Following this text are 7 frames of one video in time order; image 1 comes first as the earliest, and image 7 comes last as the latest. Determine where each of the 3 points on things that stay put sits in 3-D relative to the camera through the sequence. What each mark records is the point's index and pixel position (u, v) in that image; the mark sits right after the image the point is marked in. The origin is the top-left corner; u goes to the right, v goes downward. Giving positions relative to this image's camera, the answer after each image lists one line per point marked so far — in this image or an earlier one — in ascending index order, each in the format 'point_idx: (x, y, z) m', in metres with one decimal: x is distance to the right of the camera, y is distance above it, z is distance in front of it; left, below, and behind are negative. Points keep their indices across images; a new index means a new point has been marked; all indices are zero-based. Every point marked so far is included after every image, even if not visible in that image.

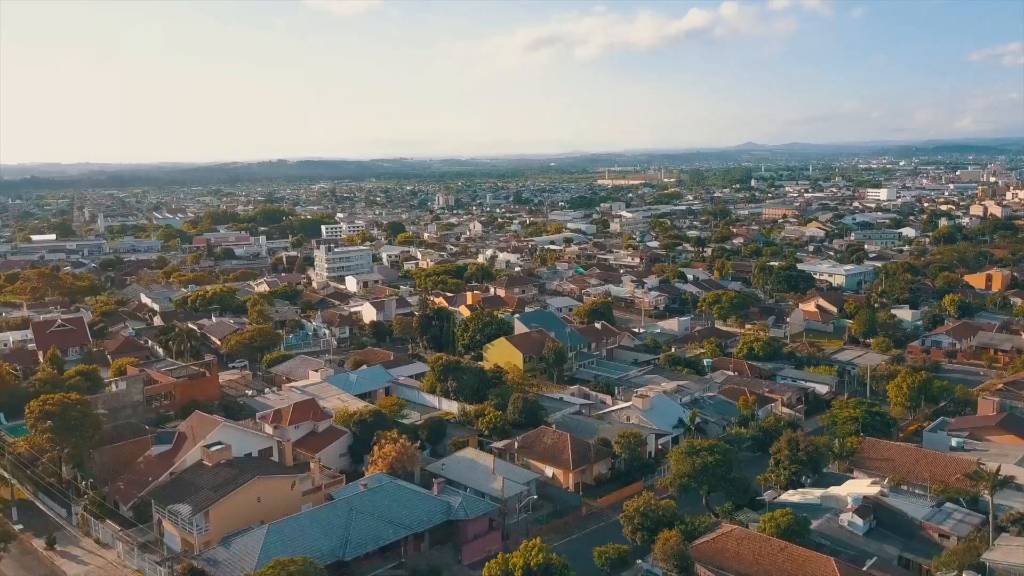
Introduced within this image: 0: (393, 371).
0: (-1.6, -1.1, +13.2) m
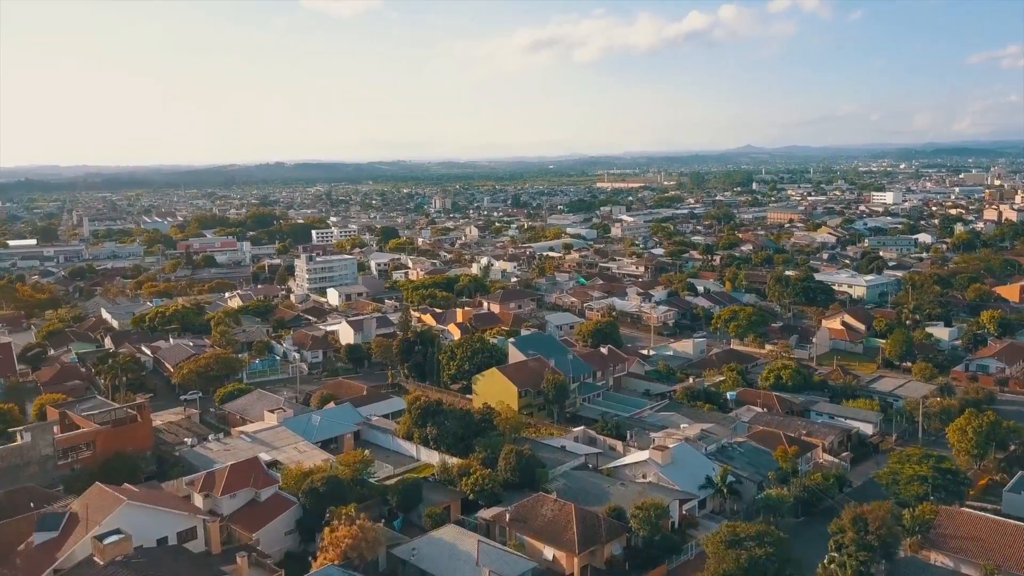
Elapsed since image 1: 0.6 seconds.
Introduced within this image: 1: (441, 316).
0: (-1.7, -1.4, +11.3) m
1: (-1.3, -0.5, +18.0) m
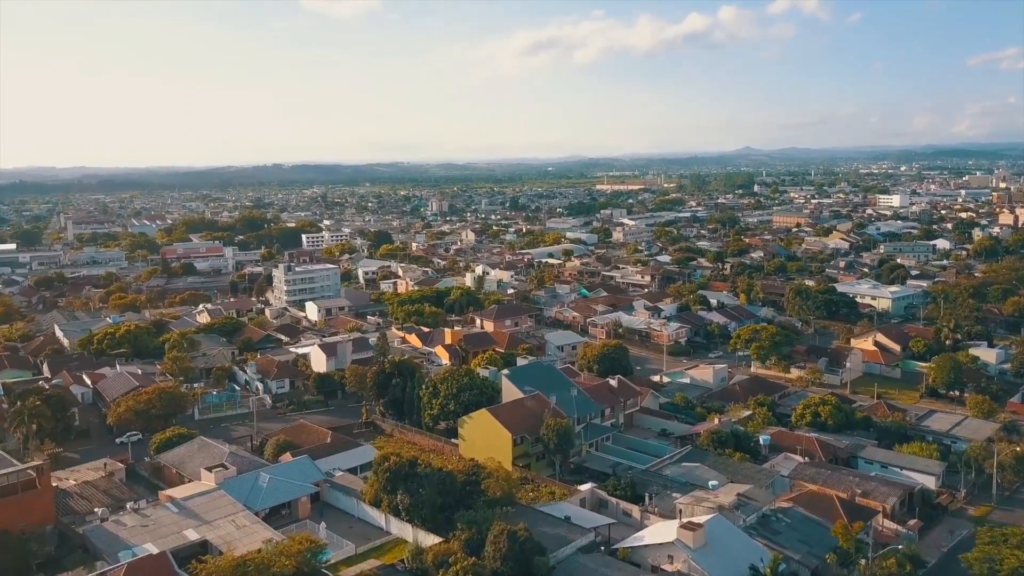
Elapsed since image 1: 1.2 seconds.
0: (-1.8, -1.7, +9.3) m
1: (-1.4, -0.8, +16.1) m
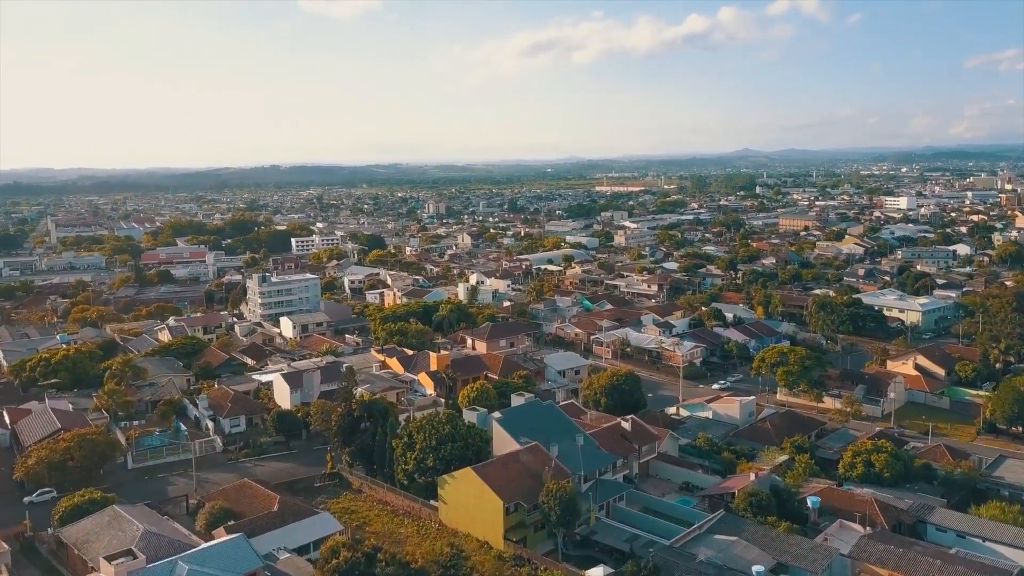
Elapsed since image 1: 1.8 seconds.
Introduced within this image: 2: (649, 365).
0: (-1.8, -1.9, +7.4) m
1: (-1.4, -1.0, +14.1) m
2: (+2.3, -1.3, +17.0) m
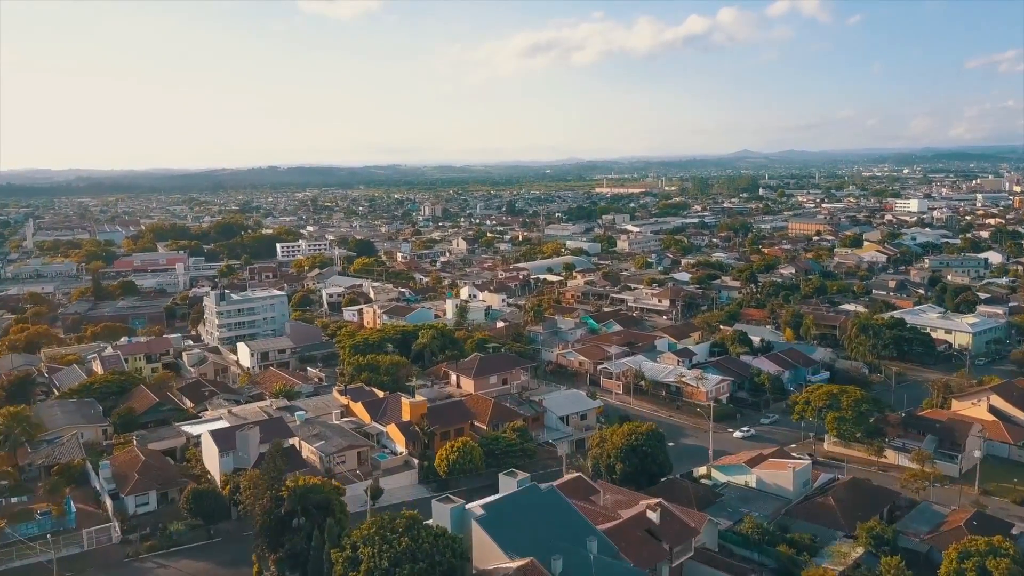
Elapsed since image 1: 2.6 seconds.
0: (-1.9, -2.2, +4.8) m
1: (-1.5, -1.4, +11.5) m
2: (+2.2, -1.6, +14.4) m
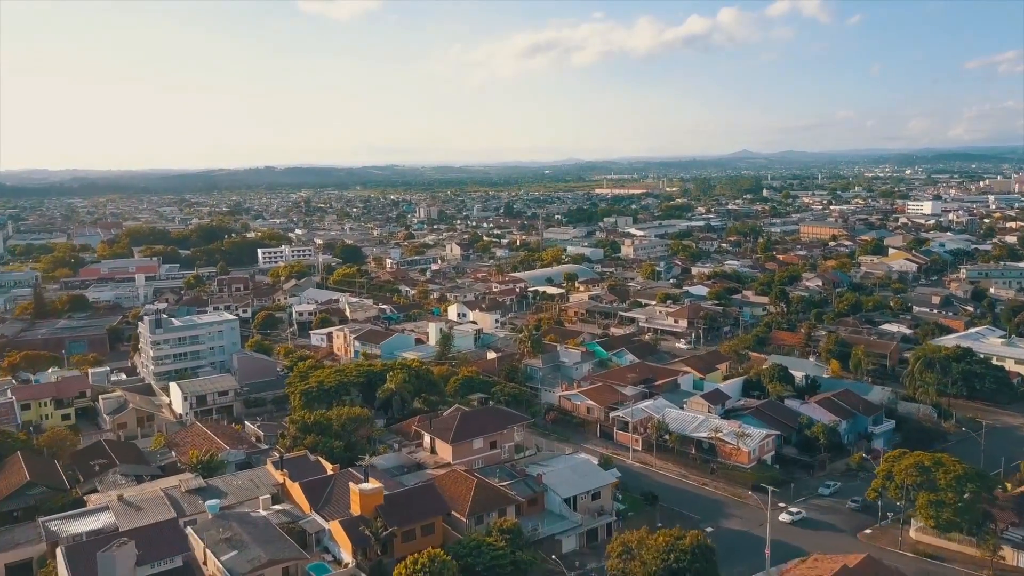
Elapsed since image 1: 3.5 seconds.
0: (-2.0, -2.6, +1.8) m
1: (-1.6, -1.7, +8.6) m
2: (+2.1, -2.0, +11.4) m
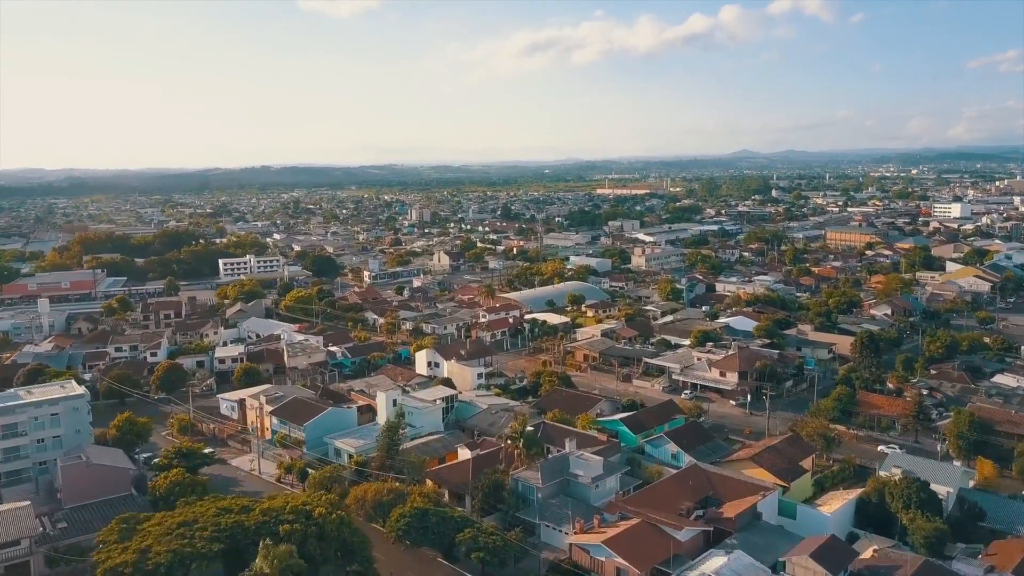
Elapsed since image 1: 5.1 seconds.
0: (-2.2, -3.2, -3.4) m
1: (-1.8, -2.4, +3.3) m
2: (+2.0, -2.6, +6.2) m
